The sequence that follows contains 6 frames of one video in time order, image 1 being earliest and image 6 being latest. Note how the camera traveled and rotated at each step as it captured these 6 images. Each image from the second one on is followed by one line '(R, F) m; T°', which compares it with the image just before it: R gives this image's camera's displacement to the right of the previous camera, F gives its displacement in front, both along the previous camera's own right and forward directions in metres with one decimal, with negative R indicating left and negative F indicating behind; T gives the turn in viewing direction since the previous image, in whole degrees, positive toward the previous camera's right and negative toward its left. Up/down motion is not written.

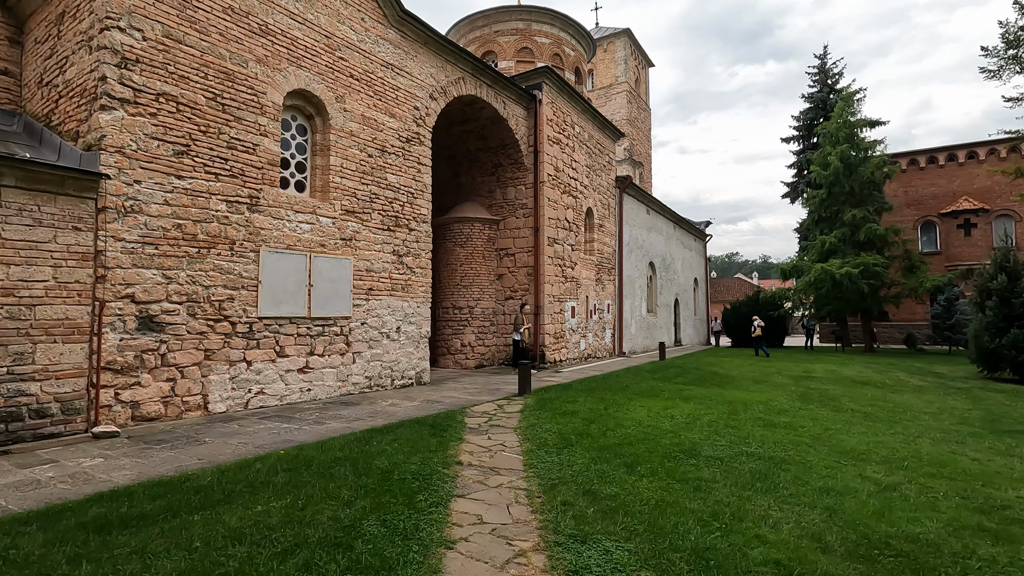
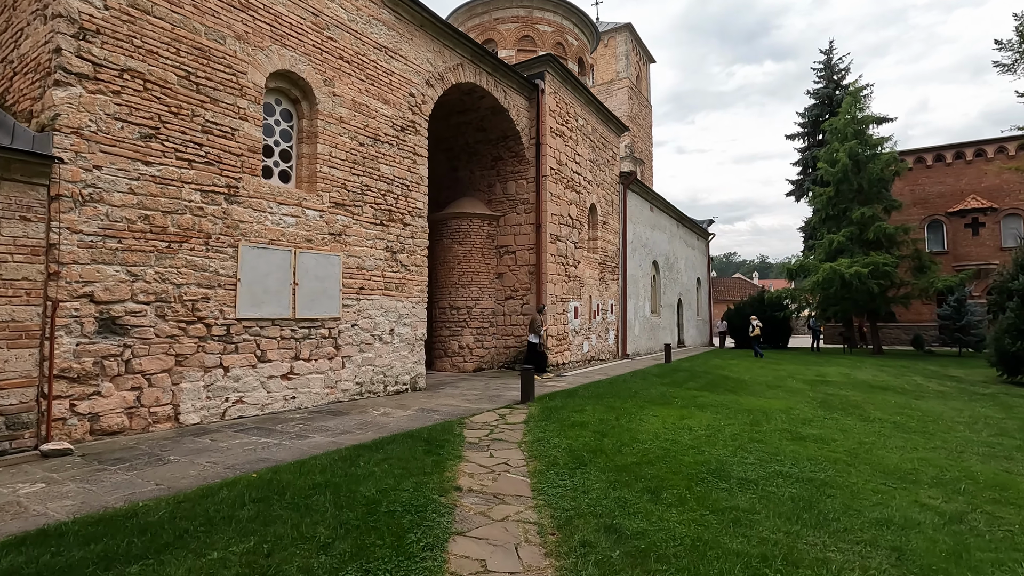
(-0.1, +0.6) m; 0°
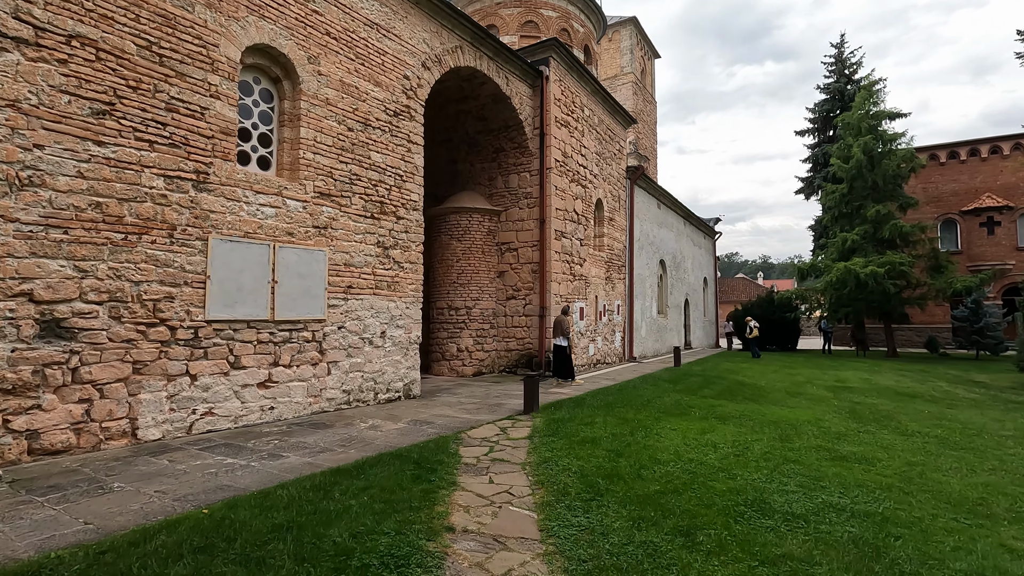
(0.0, +0.7) m; 0°
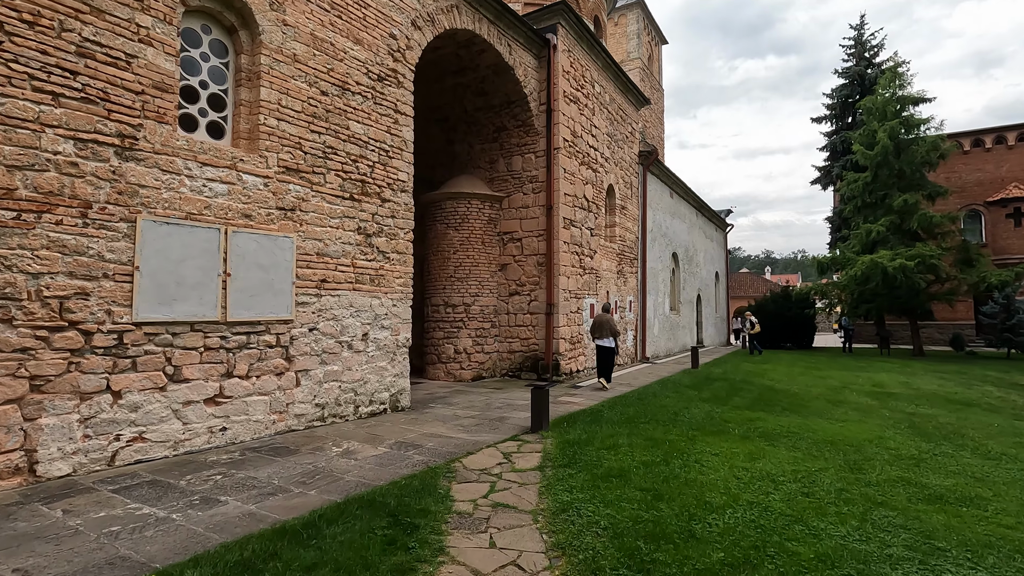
(0.0, +1.1) m; 0°
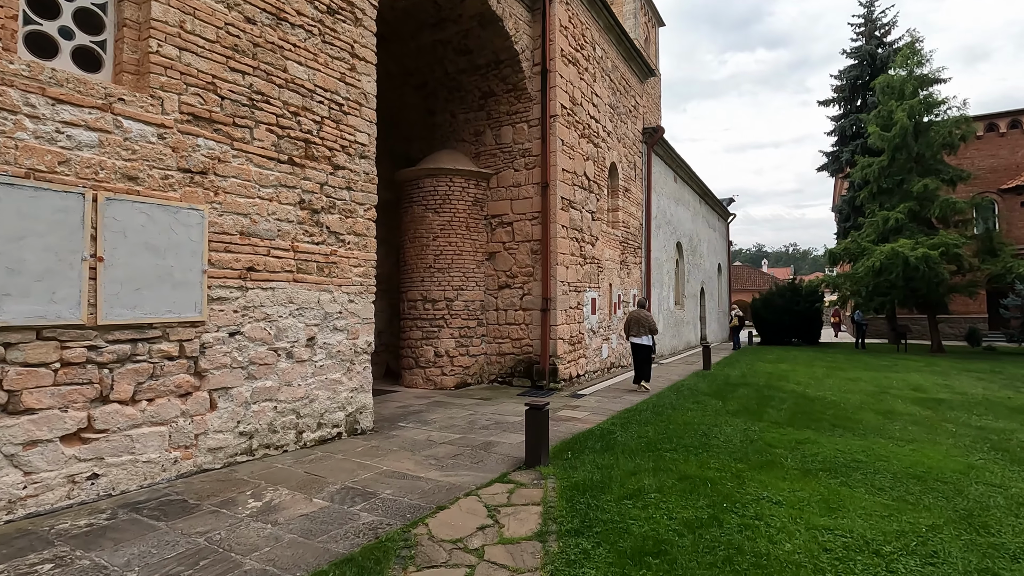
(0.0, +1.4) m; +1°
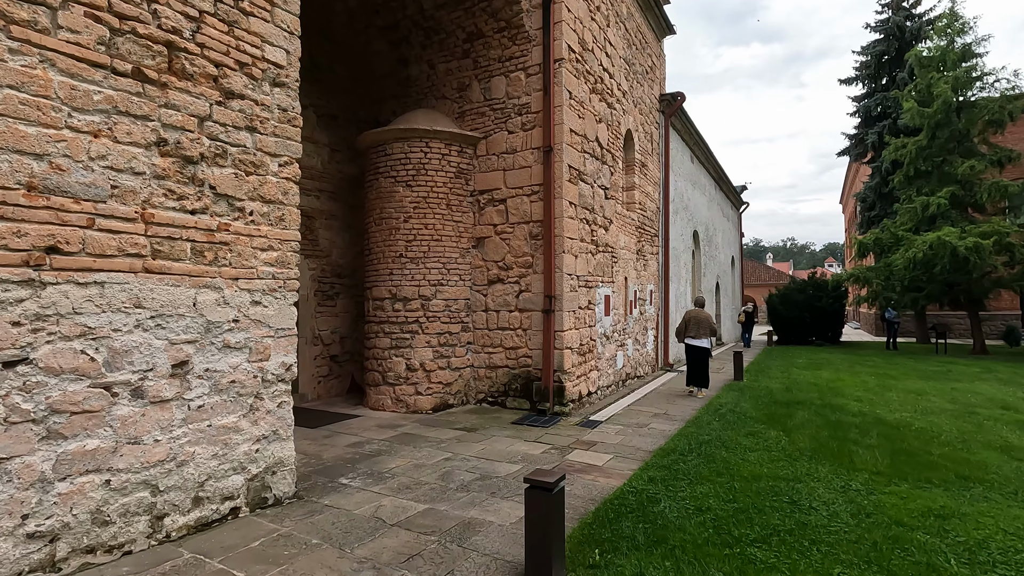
(0.0, +1.9) m; 0°
